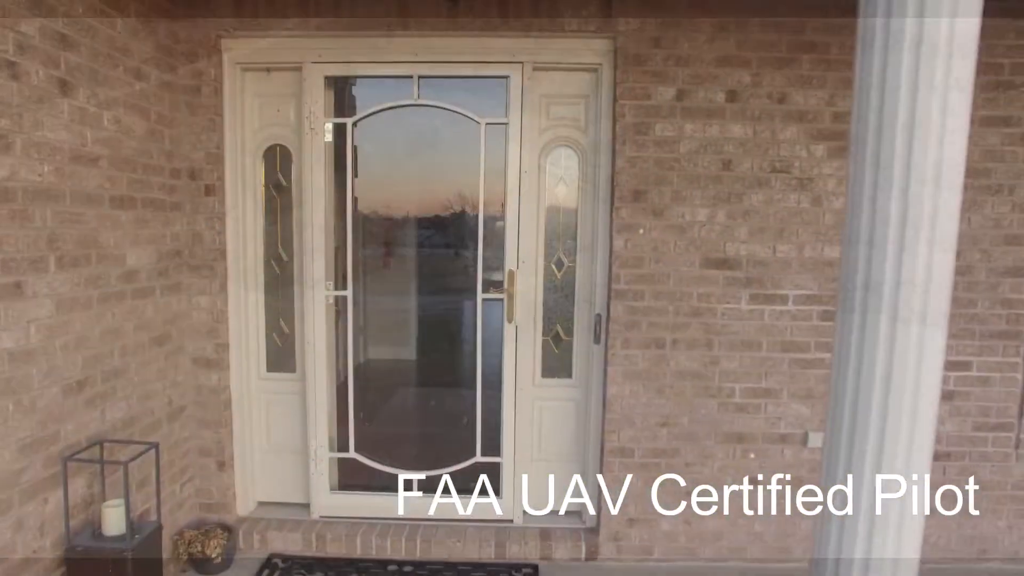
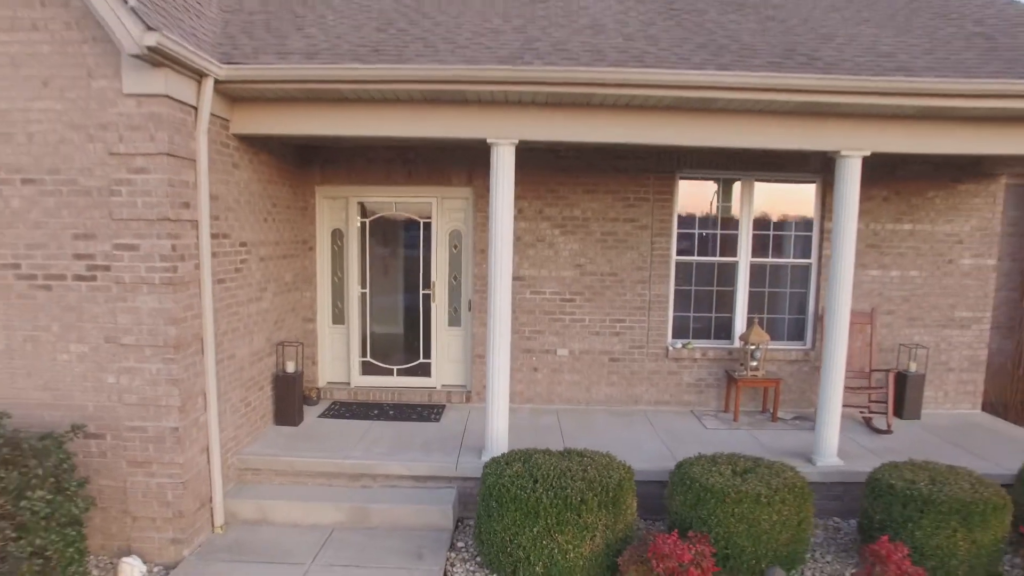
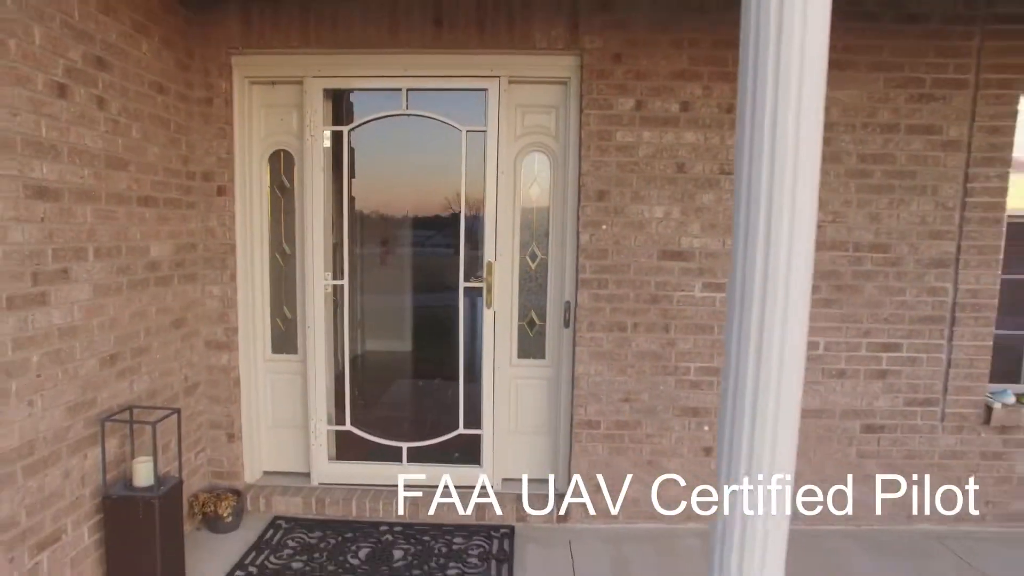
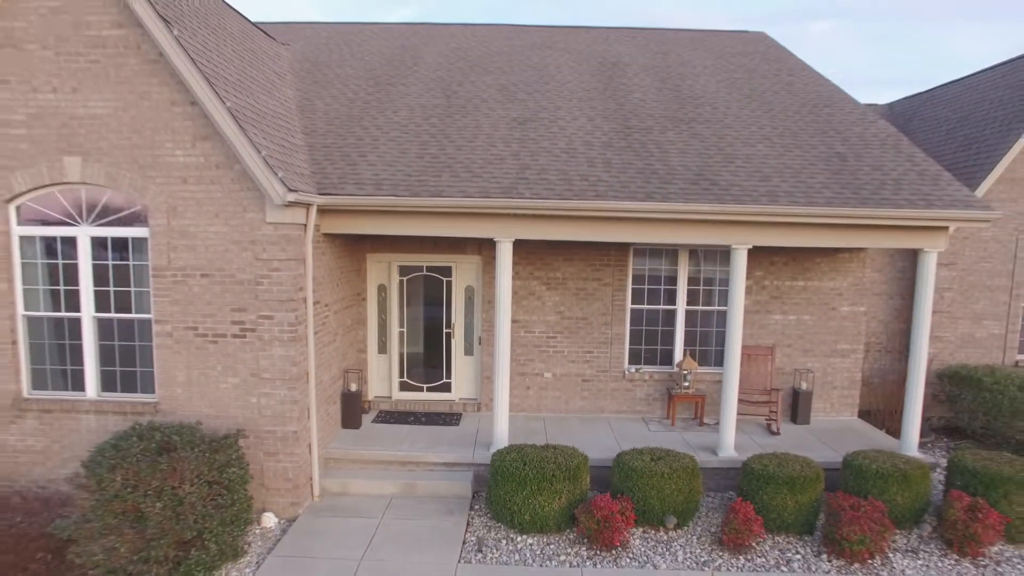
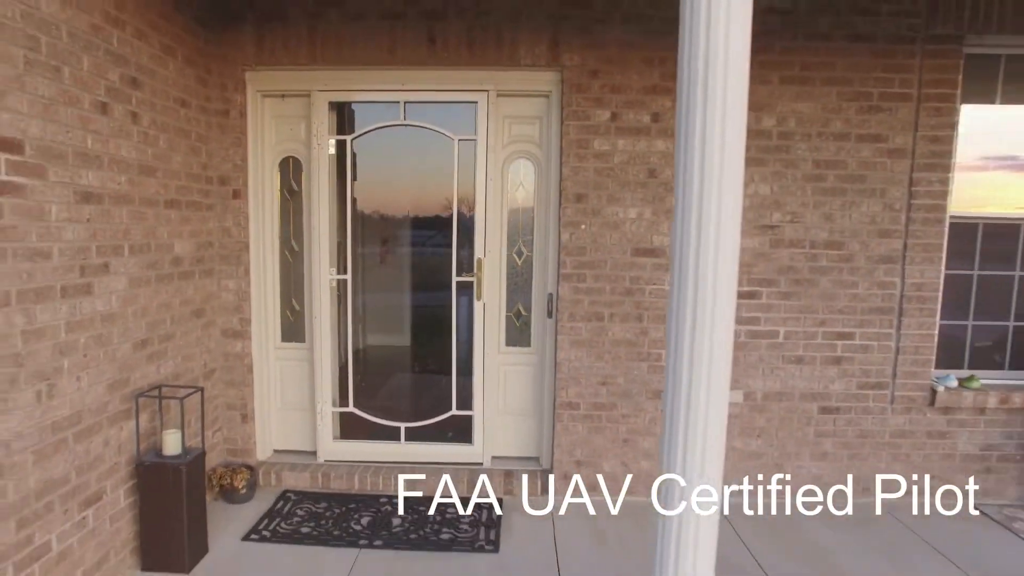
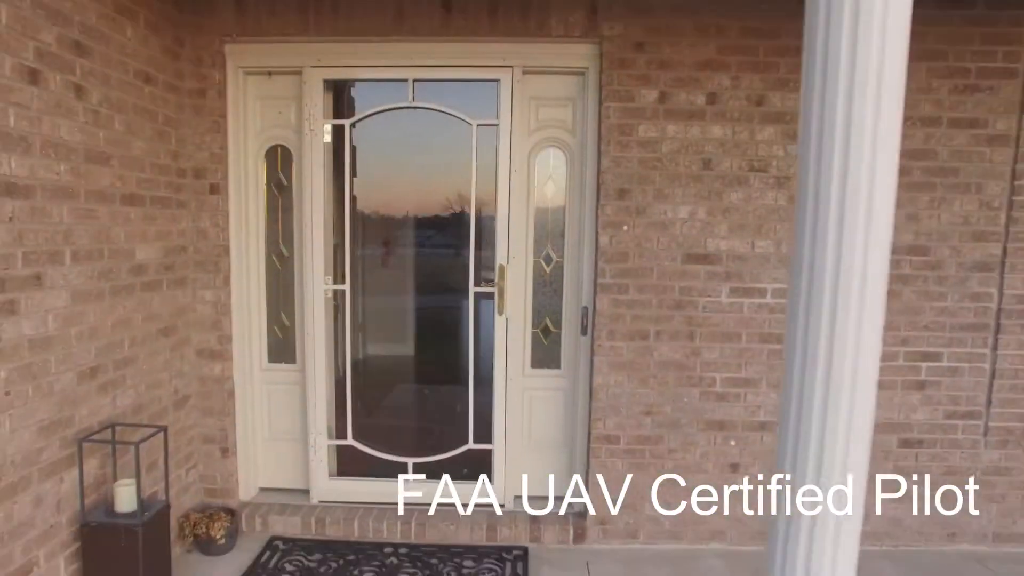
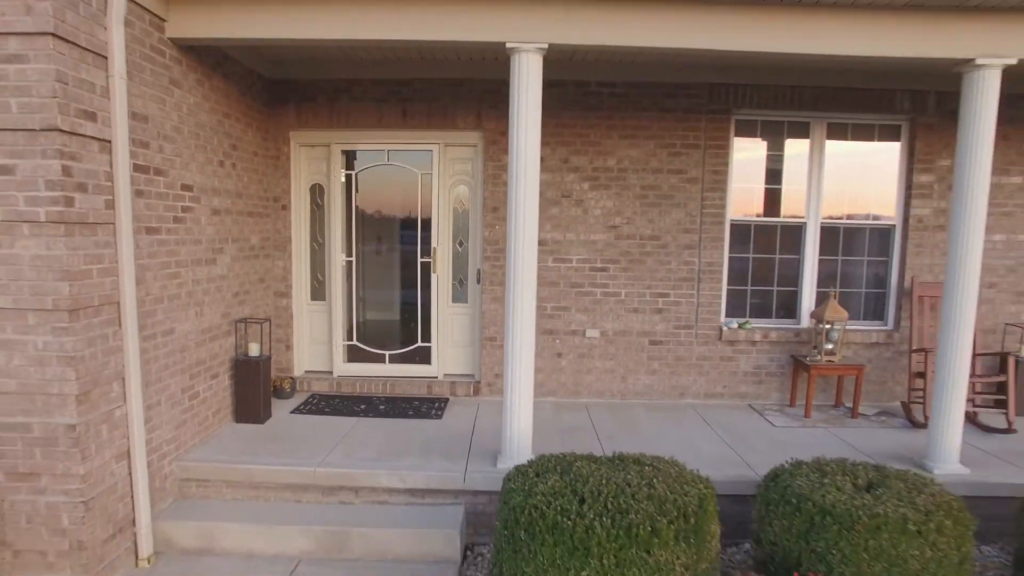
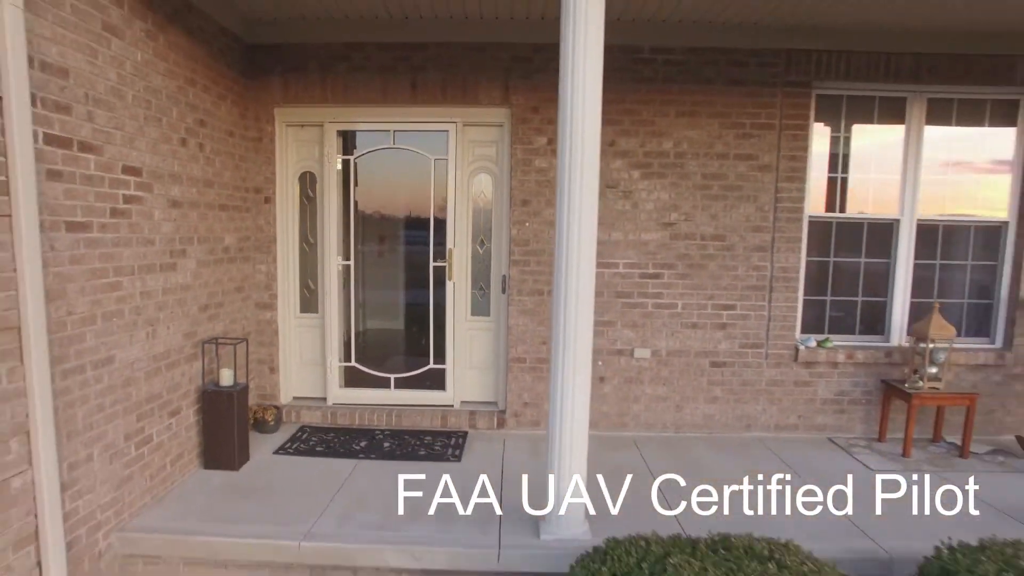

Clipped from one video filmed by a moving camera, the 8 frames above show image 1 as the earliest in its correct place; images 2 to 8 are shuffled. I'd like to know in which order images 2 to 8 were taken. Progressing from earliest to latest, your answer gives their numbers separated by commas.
6, 3, 5, 8, 7, 2, 4
